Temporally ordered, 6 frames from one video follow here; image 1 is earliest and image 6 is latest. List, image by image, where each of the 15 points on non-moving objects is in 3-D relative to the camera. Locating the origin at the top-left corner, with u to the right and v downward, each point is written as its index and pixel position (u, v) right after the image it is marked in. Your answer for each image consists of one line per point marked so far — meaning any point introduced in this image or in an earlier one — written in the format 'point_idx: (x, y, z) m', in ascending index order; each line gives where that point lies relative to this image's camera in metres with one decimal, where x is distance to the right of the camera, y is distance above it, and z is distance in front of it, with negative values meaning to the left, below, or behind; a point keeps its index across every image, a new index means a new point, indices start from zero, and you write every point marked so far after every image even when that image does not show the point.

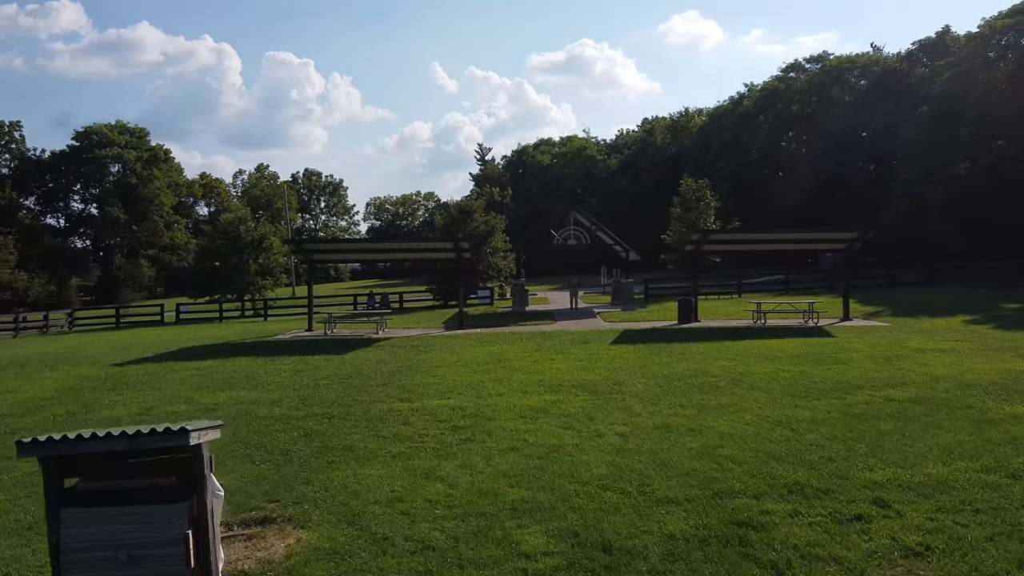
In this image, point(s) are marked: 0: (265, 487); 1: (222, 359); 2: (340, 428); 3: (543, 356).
0: (-1.4, -1.1, +7.6) m
1: (-3.3, -0.8, +15.2) m
2: (-1.3, -1.0, +9.7) m
3: (+0.4, -0.8, +14.6) m
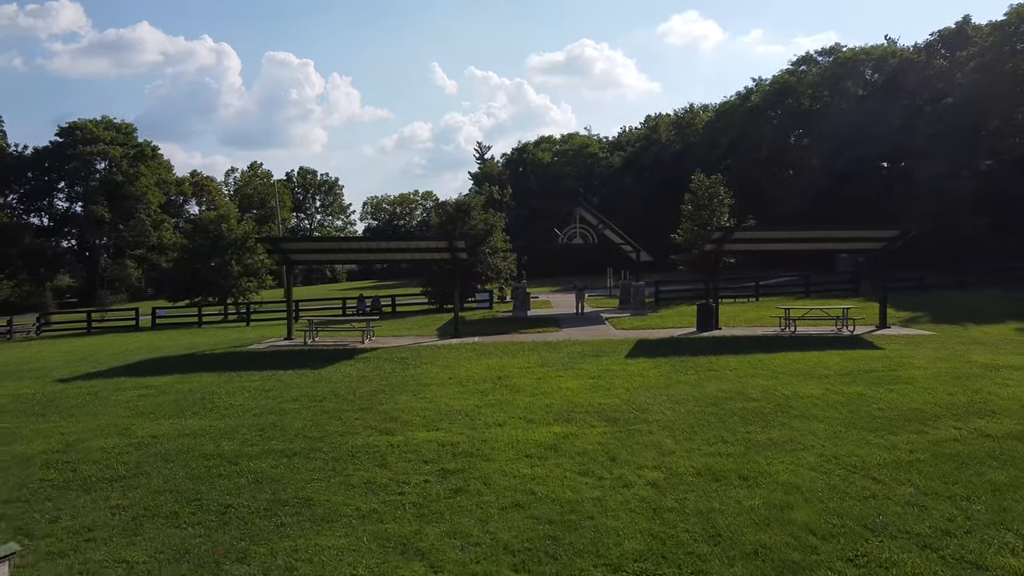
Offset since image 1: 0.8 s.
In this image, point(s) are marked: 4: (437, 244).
0: (-1.4, -1.2, +5.7) m
1: (-3.3, -0.9, +13.3) m
2: (-1.2, -1.1, +7.8) m
3: (+0.4, -0.8, +12.6) m
4: (-1.1, +0.6, +18.9) m
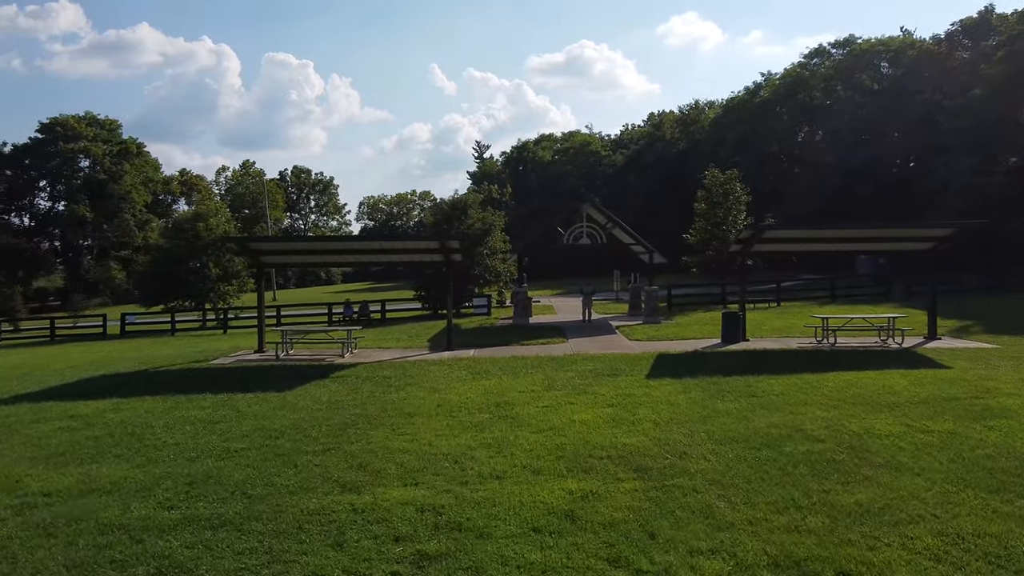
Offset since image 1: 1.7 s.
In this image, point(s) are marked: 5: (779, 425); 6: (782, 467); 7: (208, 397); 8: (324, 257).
0: (-1.4, -1.3, +3.6) m
1: (-3.3, -0.9, +11.2) m
2: (-1.2, -1.1, +5.6) m
3: (+0.4, -0.9, +10.5) m
4: (-1.0, +0.5, +16.8) m
5: (+1.8, -0.9, +8.7) m
6: (+1.5, -1.0, +7.2) m
7: (-2.6, -0.9, +11.2) m
8: (-2.5, +0.4, +17.8) m
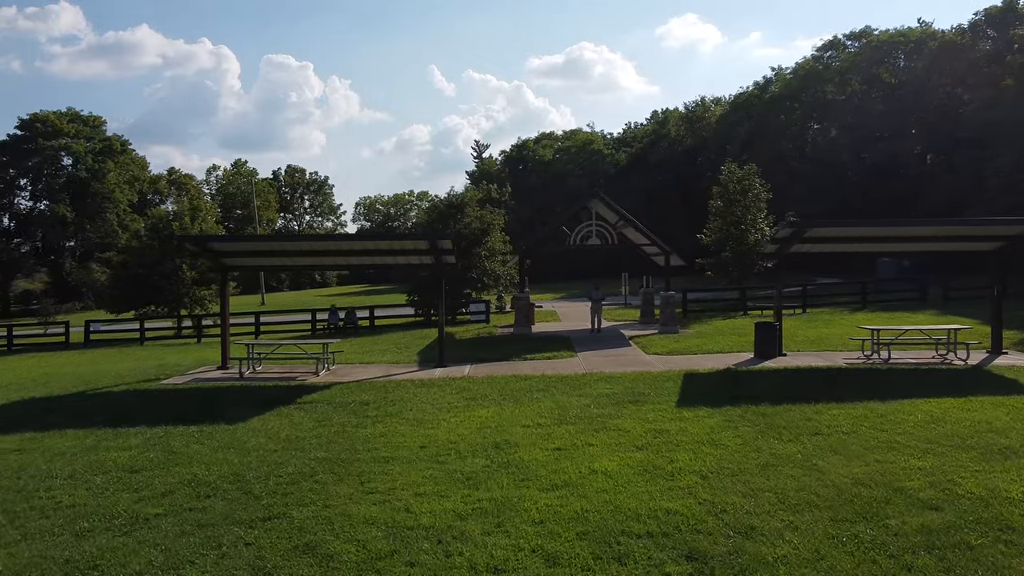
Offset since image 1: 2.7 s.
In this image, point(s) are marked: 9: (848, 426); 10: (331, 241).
0: (-1.4, -1.3, +1.5) m
1: (-3.3, -1.0, +9.0) m
2: (-1.2, -1.2, +3.5) m
3: (+0.4, -0.9, +8.4) m
4: (-1.0, +0.5, +14.7) m
5: (+1.8, -1.0, +6.6) m
6: (+1.5, -1.0, +5.1) m
7: (-2.6, -1.0, +9.1) m
8: (-2.5, +0.3, +15.7) m
9: (+2.1, -0.9, +8.4) m
10: (-1.9, +0.5, +14.2) m
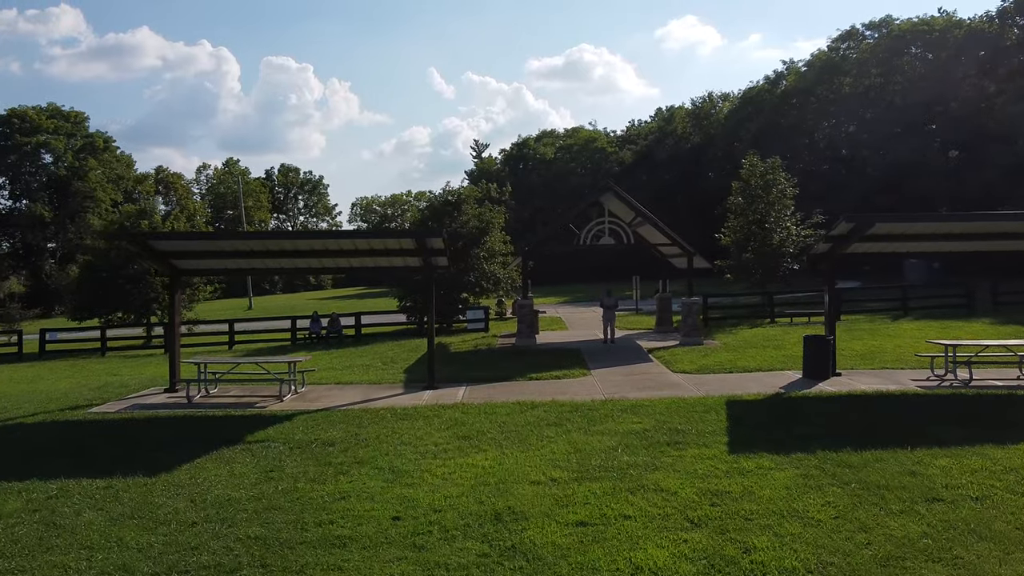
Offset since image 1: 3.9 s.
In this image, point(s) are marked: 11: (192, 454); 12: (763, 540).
0: (-1.3, -1.4, -0.8) m
1: (-3.3, -1.1, +6.8) m
2: (-1.2, -1.3, +1.3) m
3: (+0.4, -1.0, +6.2) m
4: (-1.0, +0.4, +12.4) m
5: (+1.8, -1.0, +4.4) m
6: (+1.5, -1.1, +2.9) m
7: (-2.5, -1.0, +6.9) m
8: (-2.5, +0.3, +13.5) m
9: (+2.2, -0.9, +6.2) m
10: (-1.9, +0.4, +11.9) m
11: (-2.0, -1.0, +8.1) m
12: (+1.0, -1.0, +5.3) m
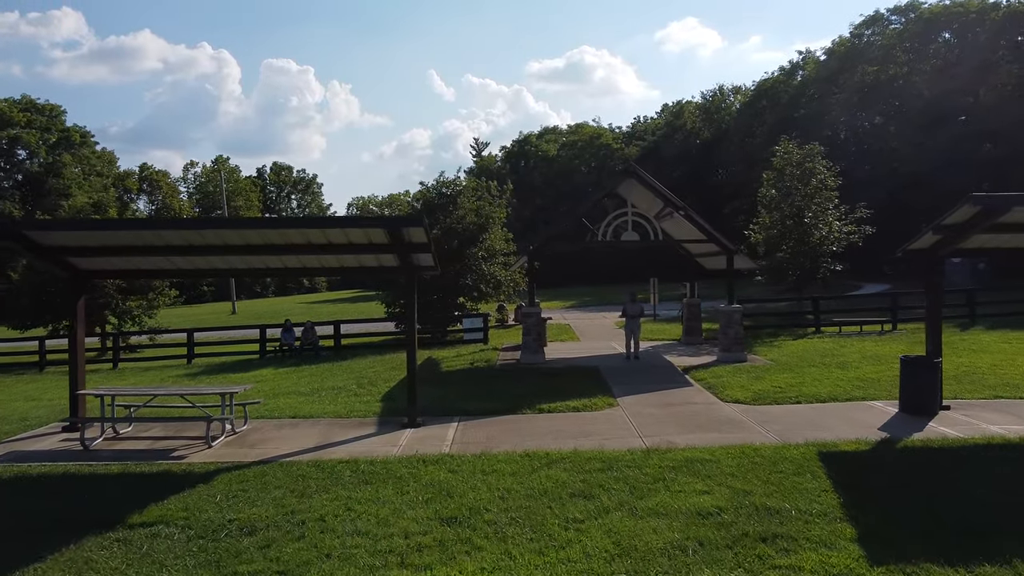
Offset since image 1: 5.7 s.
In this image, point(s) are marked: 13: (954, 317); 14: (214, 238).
0: (-1.3, -1.4, -3.6) m
1: (-3.2, -1.1, +4.0) m
2: (-1.1, -1.3, -1.5) m
3: (+0.5, -1.0, +3.4) m
4: (-1.0, +0.4, +9.7) m
5: (+1.8, -1.0, +1.6) m
6: (+1.6, -1.1, +0.1) m
7: (-2.5, -1.1, +4.1) m
8: (-2.4, +0.2, +10.7) m
9: (+2.2, -1.0, +3.4) m
10: (-1.9, +0.4, +9.1) m
11: (-1.9, -1.1, +5.3) m
12: (+1.0, -1.0, +2.5) m
13: (+5.7, -0.4, +17.2) m
14: (-2.1, +0.4, +9.4) m
